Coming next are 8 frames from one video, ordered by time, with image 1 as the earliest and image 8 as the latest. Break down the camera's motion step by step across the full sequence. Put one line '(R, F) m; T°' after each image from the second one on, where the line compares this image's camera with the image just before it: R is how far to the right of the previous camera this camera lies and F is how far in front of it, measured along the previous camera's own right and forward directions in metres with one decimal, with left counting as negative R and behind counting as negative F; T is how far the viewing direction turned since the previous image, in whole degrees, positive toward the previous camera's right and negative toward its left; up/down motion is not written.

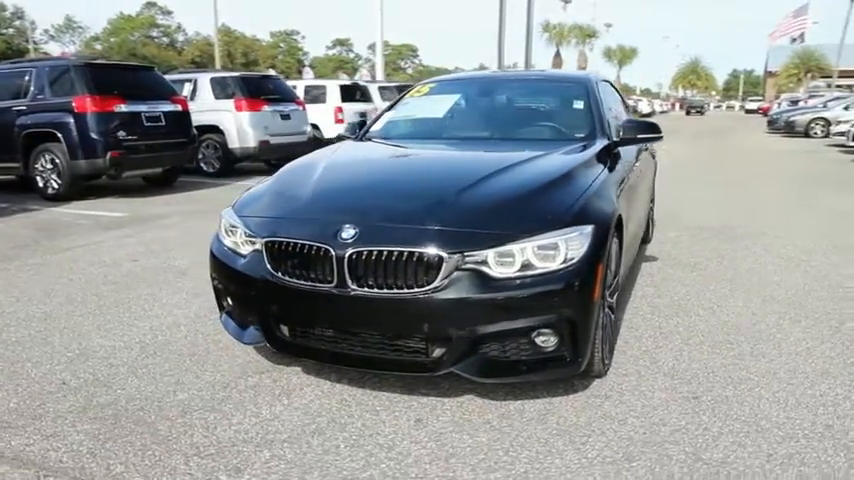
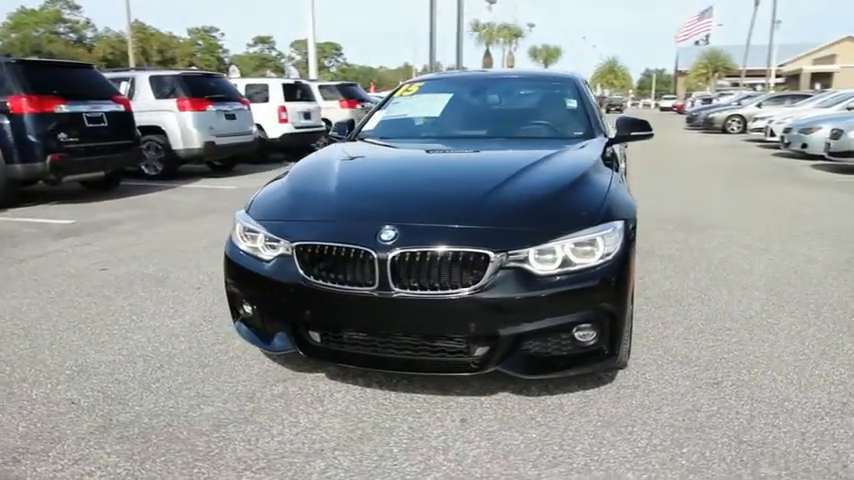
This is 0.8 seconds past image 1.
(-0.5, 0.0) m; +6°
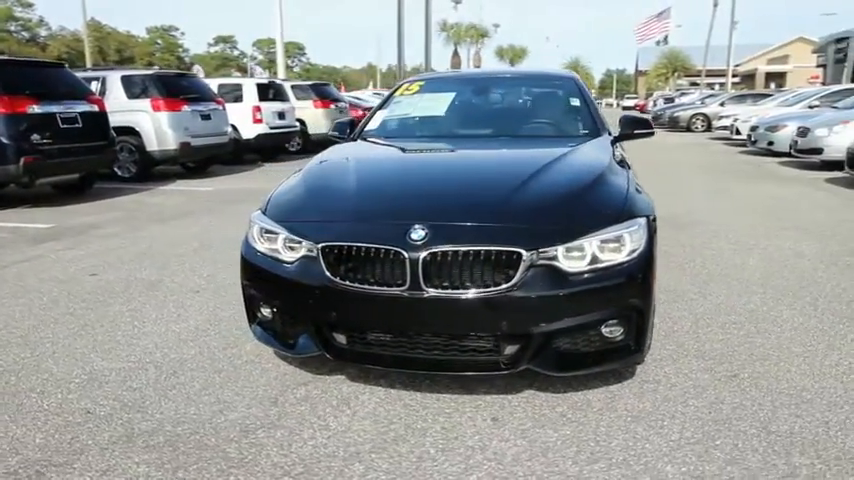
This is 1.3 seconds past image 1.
(-0.3, 0.0) m; +3°
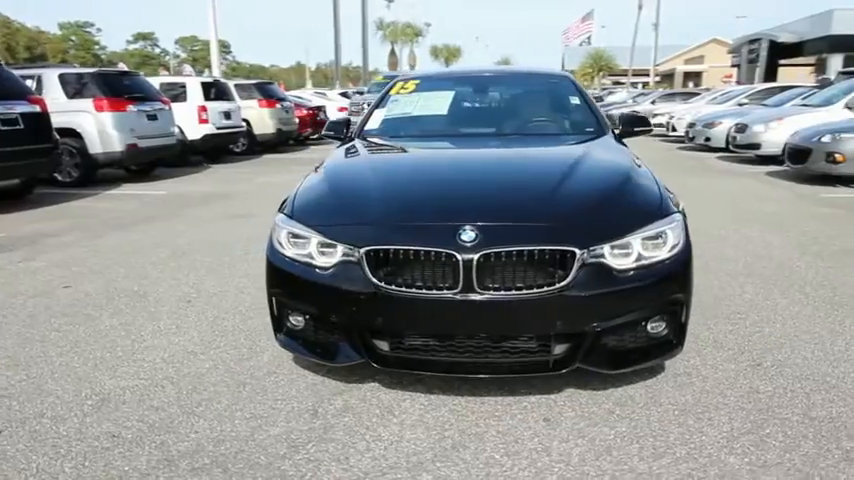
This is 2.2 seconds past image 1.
(-0.5, +0.1) m; +6°
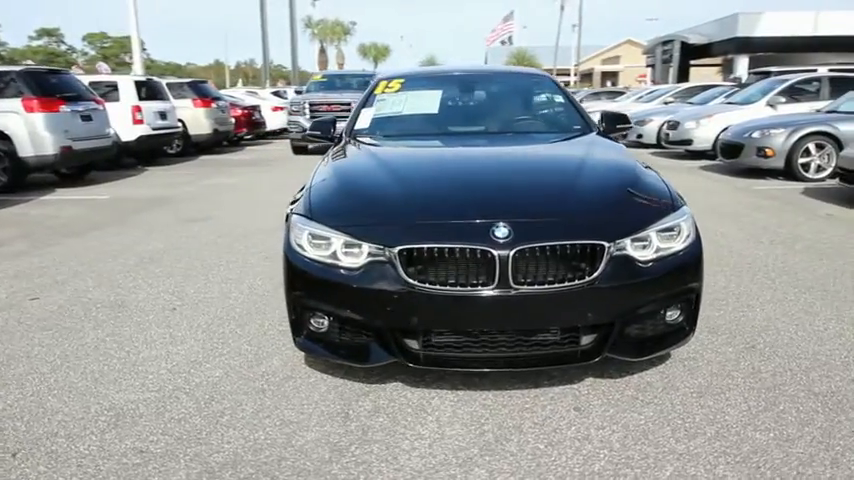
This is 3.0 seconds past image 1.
(-0.5, 0.0) m; +6°
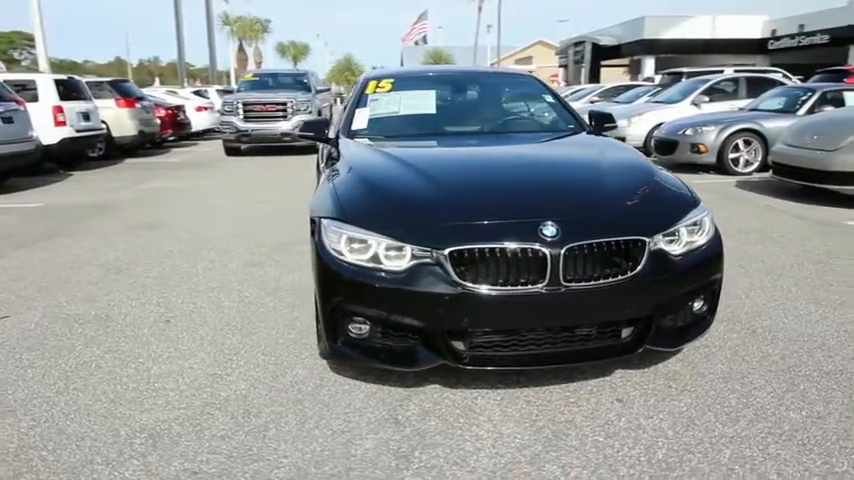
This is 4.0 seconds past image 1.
(-0.6, +0.1) m; +7°
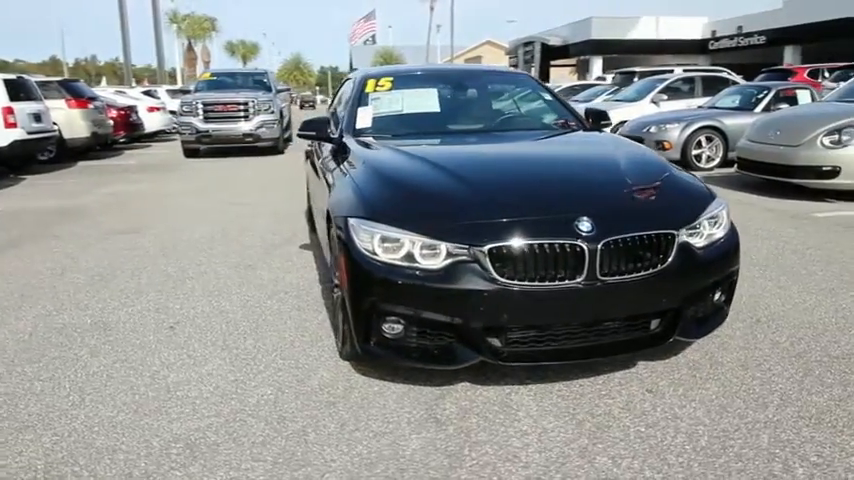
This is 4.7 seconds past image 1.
(-0.4, 0.0) m; +4°
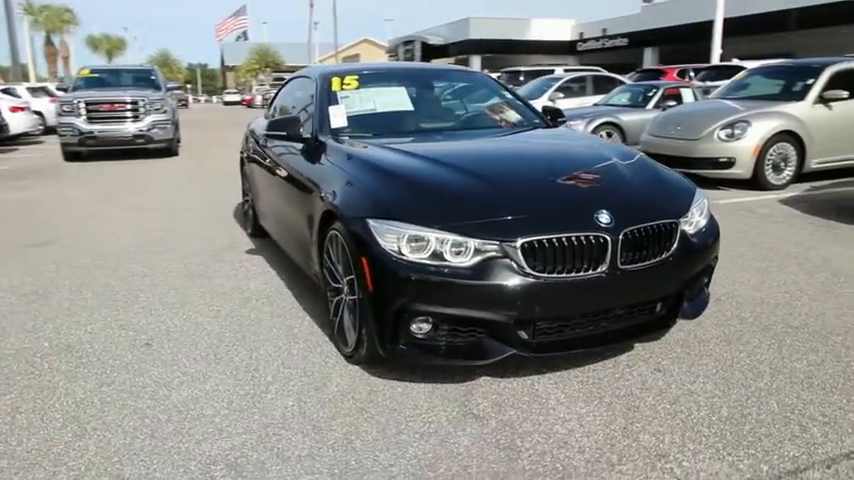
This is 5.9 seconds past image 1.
(-0.7, +0.1) m; +10°
